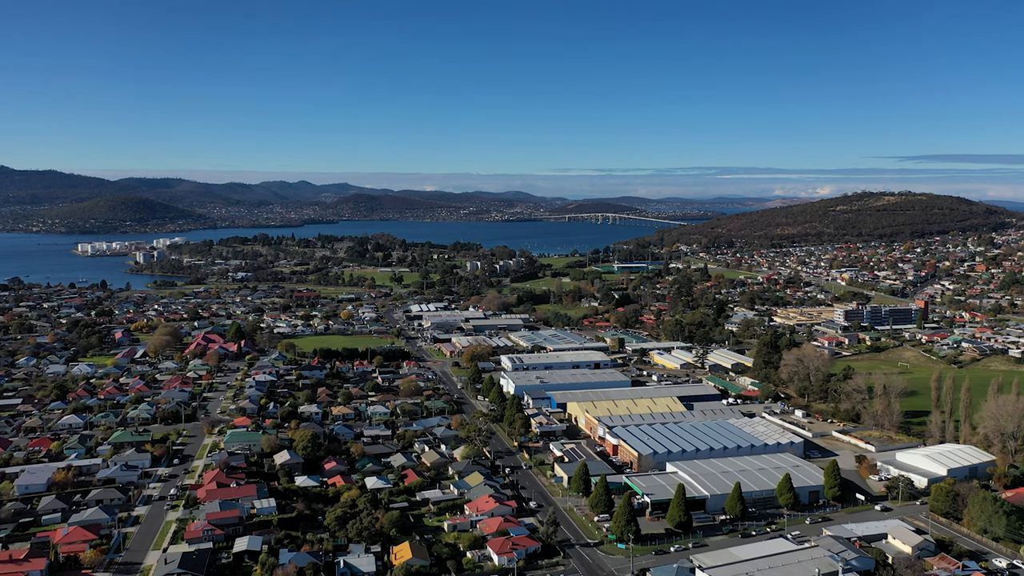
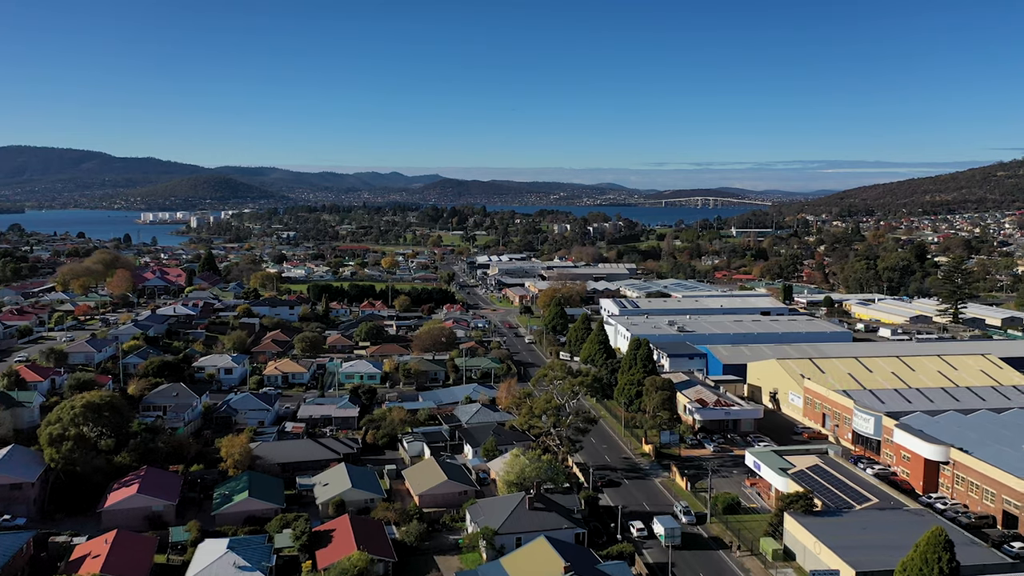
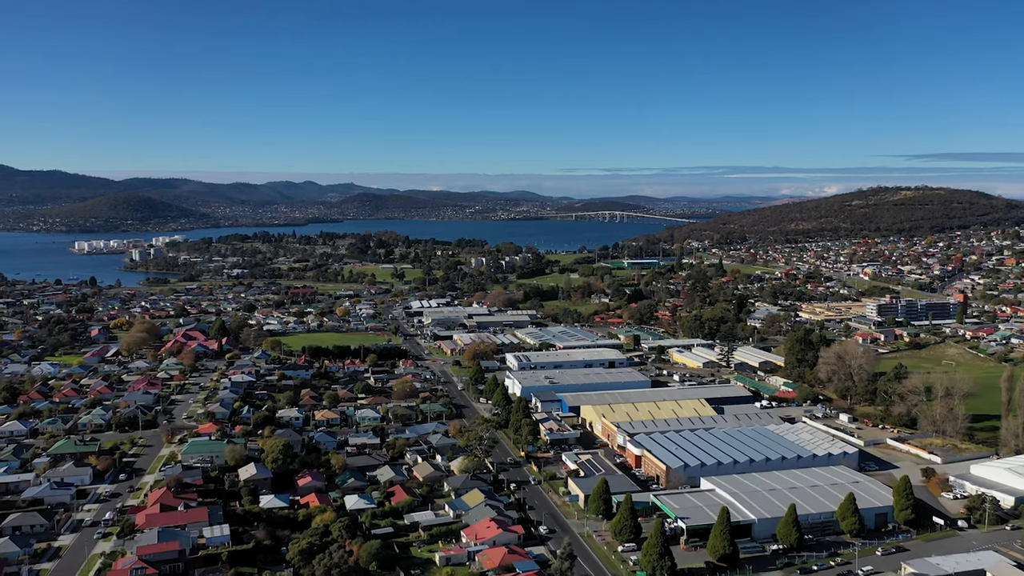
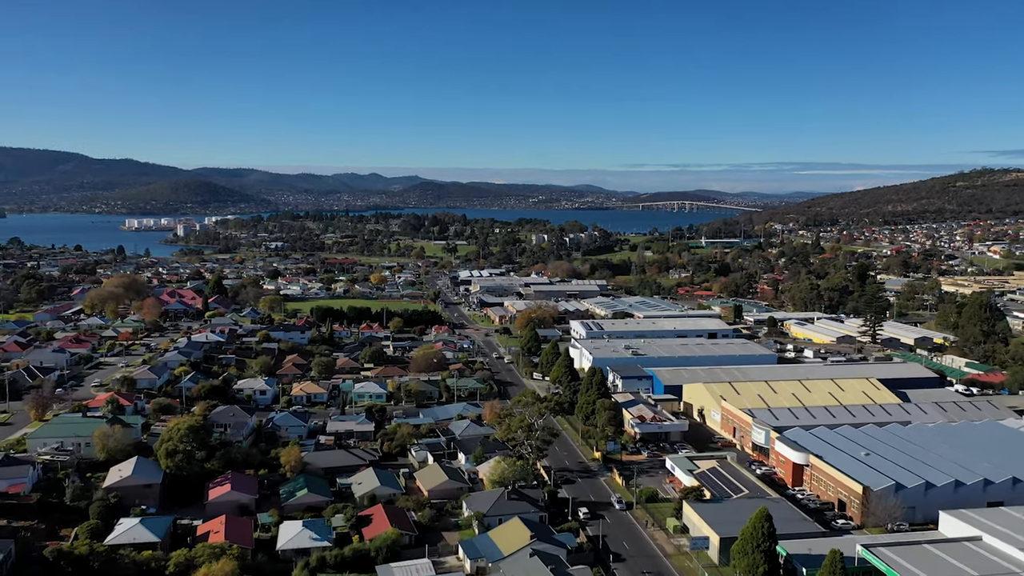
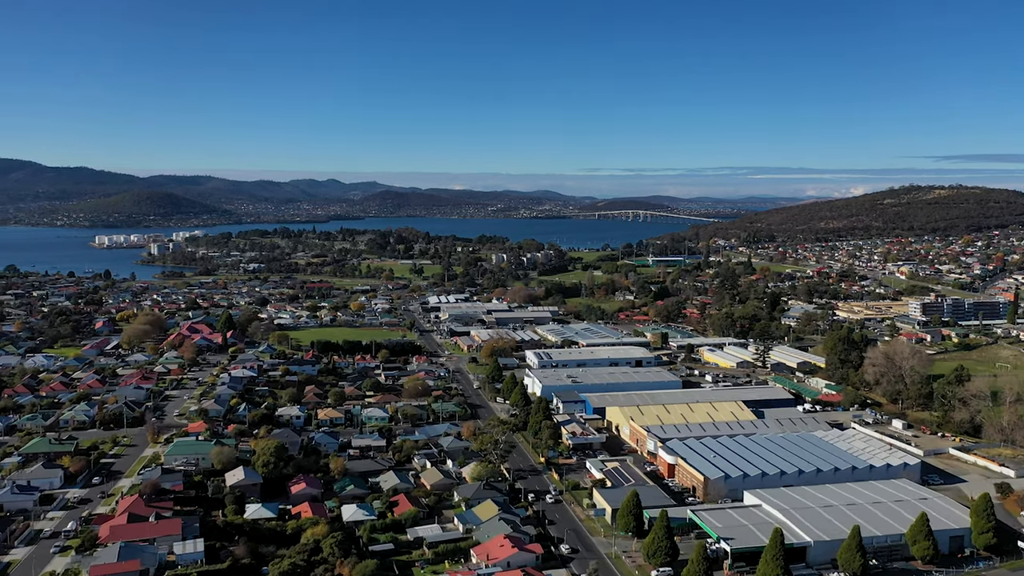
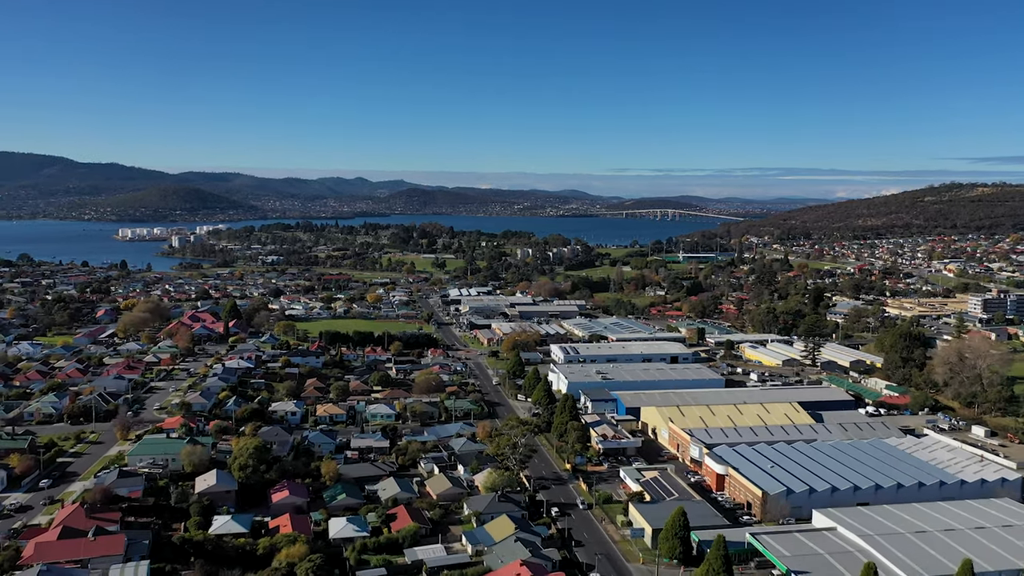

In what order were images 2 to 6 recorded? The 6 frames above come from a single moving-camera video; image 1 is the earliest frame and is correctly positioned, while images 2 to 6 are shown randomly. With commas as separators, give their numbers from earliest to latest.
3, 5, 6, 4, 2
